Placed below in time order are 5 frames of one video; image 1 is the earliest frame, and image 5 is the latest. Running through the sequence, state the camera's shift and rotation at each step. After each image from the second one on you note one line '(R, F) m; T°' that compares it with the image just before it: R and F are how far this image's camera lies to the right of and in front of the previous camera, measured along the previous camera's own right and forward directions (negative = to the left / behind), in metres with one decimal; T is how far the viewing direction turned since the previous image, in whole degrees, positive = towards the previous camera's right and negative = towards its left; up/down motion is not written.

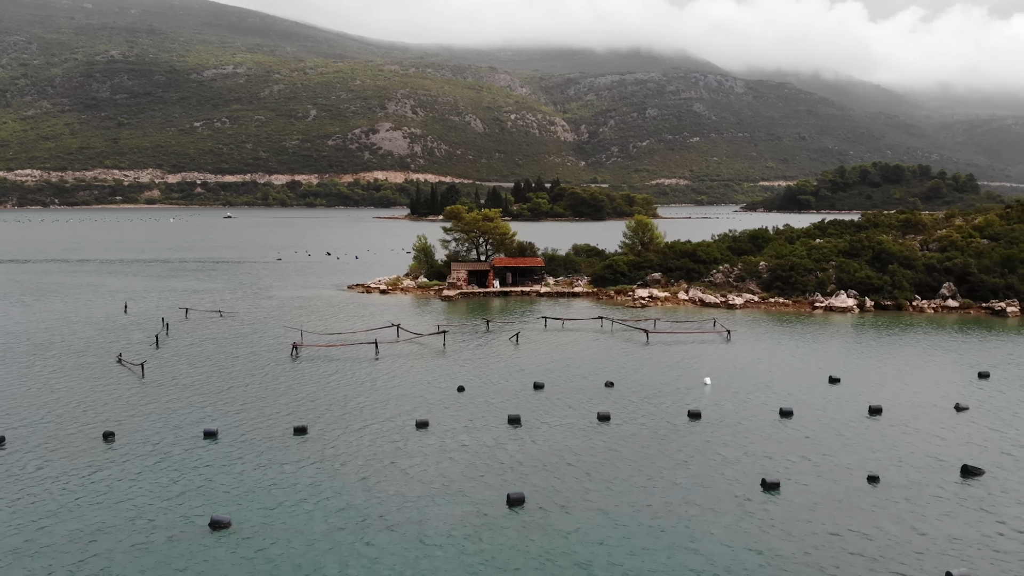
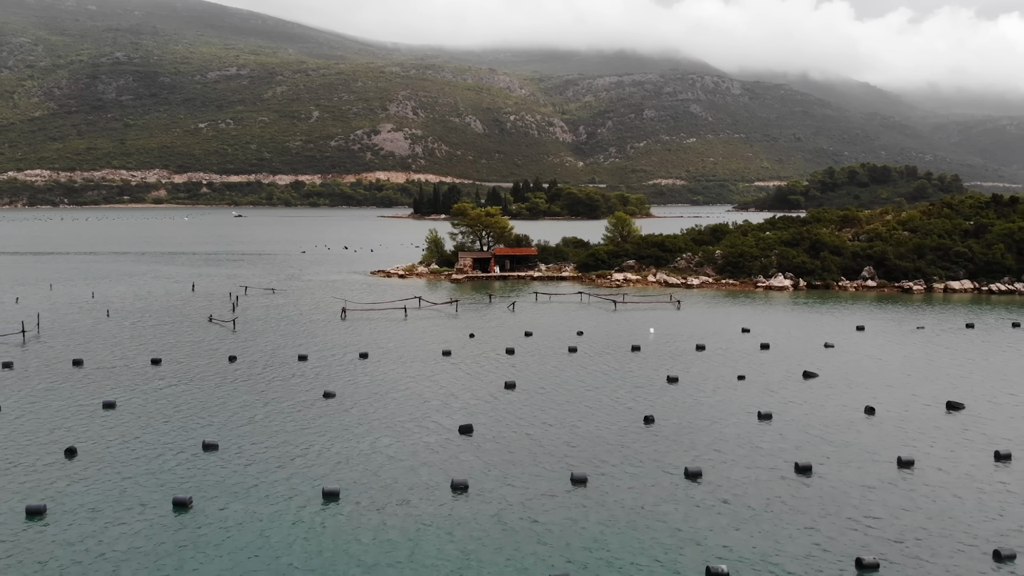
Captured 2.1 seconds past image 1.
(+0.1, -12.6) m; 0°
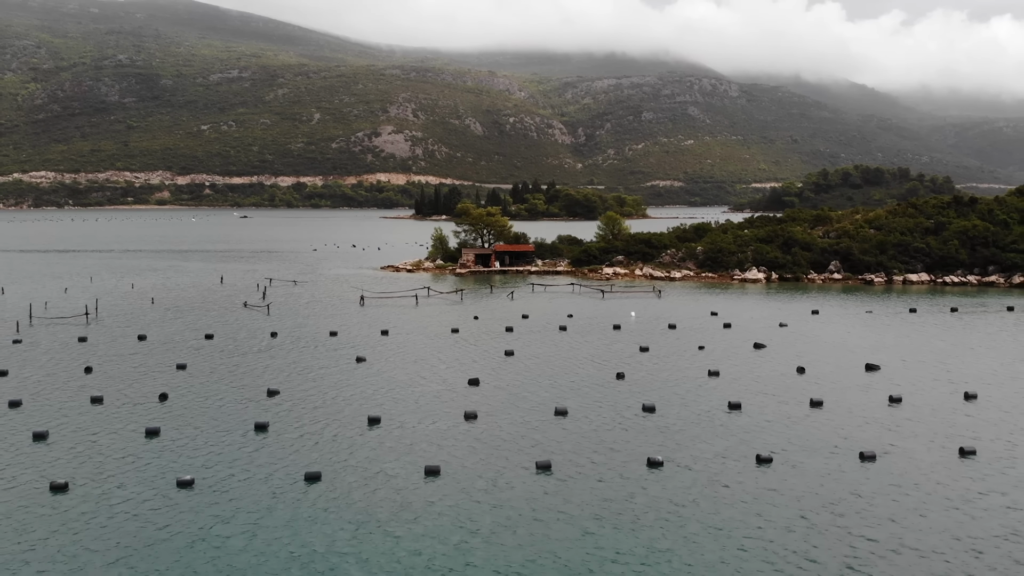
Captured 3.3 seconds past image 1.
(0.0, -7.1) m; 0°
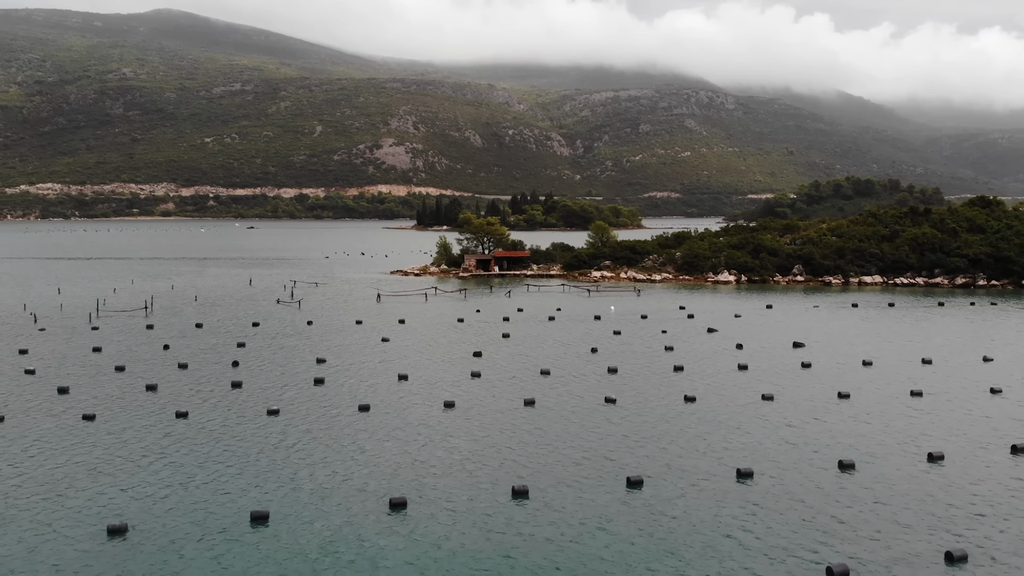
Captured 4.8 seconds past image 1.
(+0.2, -9.2) m; 0°
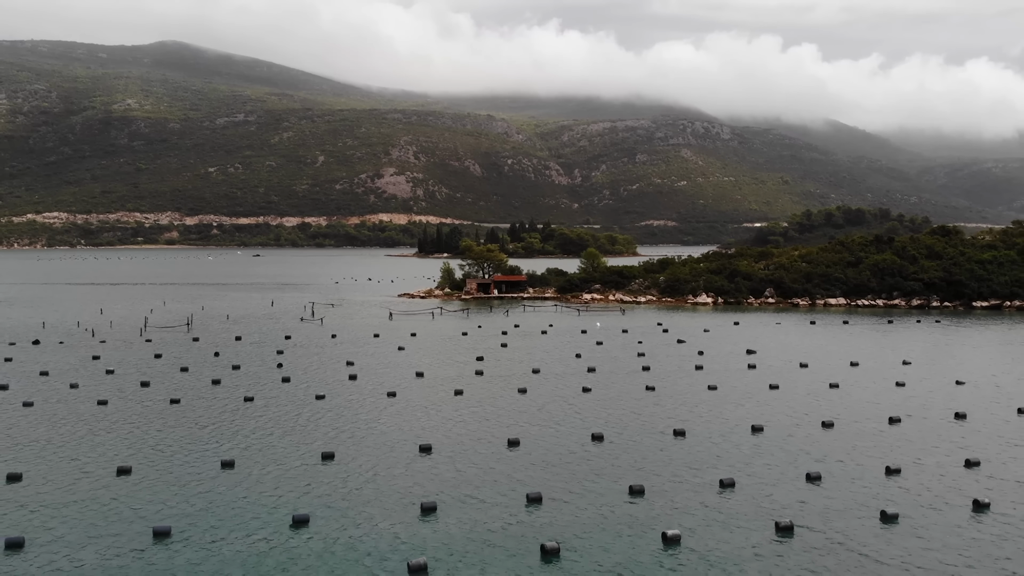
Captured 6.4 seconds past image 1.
(+0.1, -8.7) m; 0°
